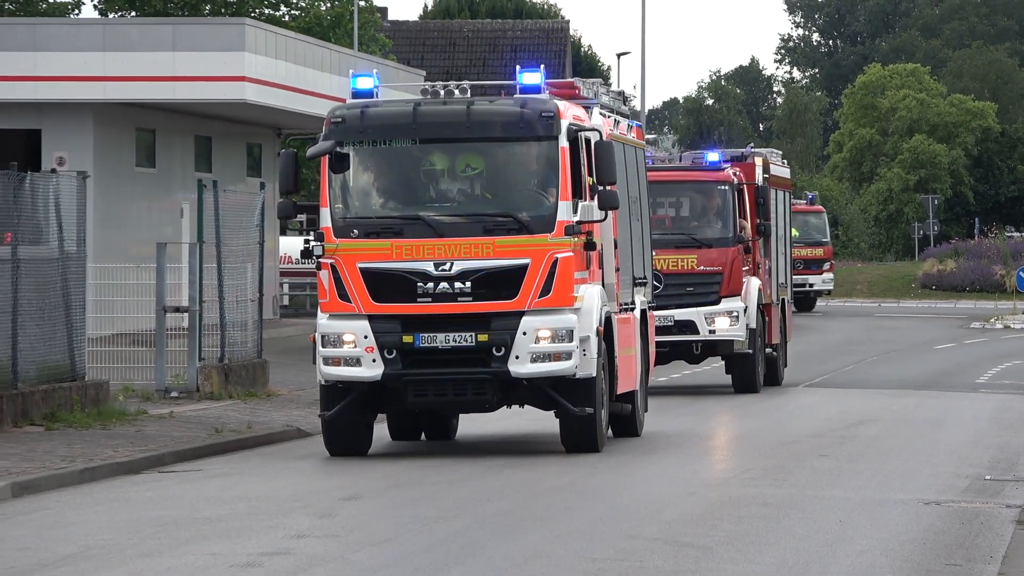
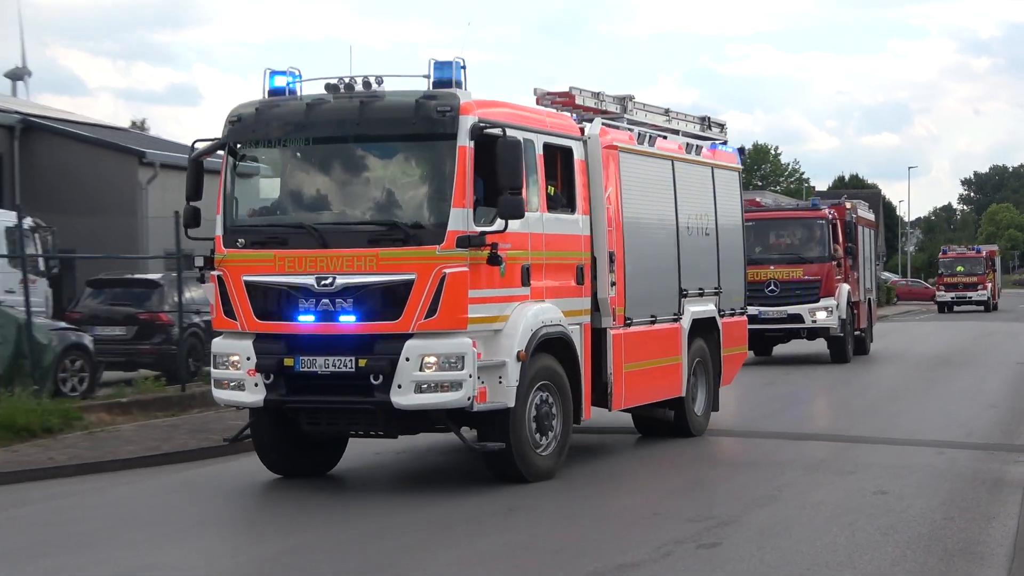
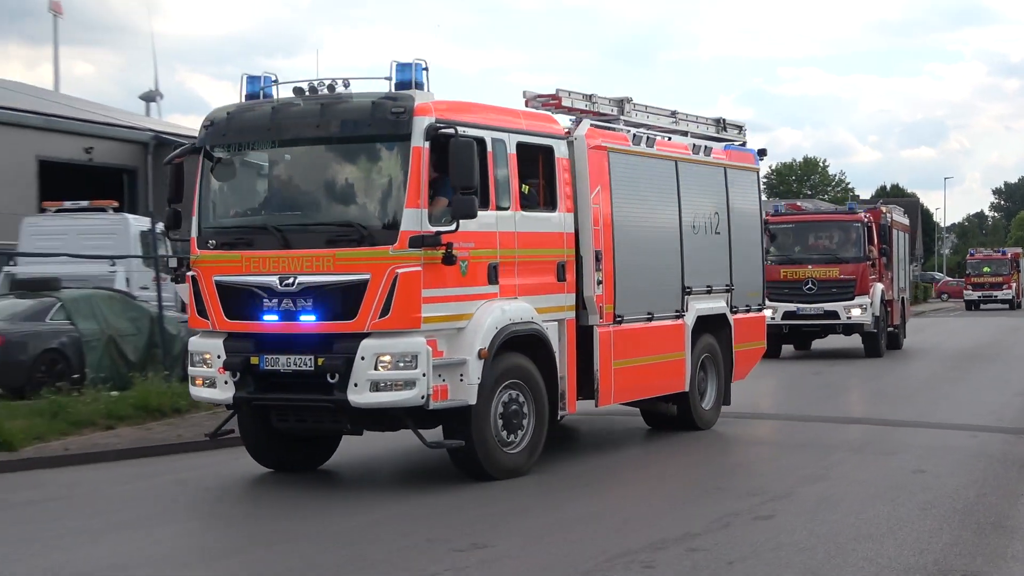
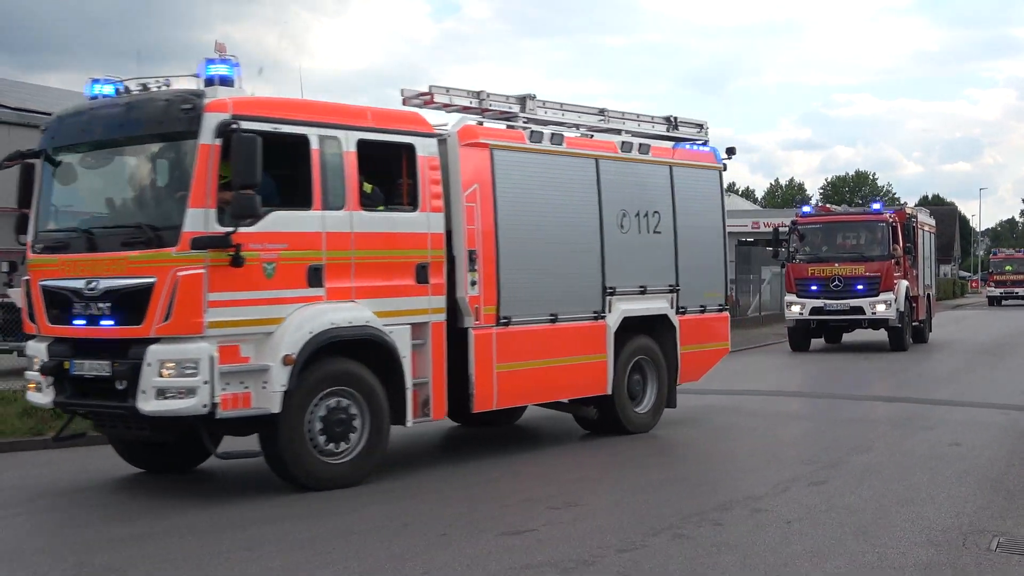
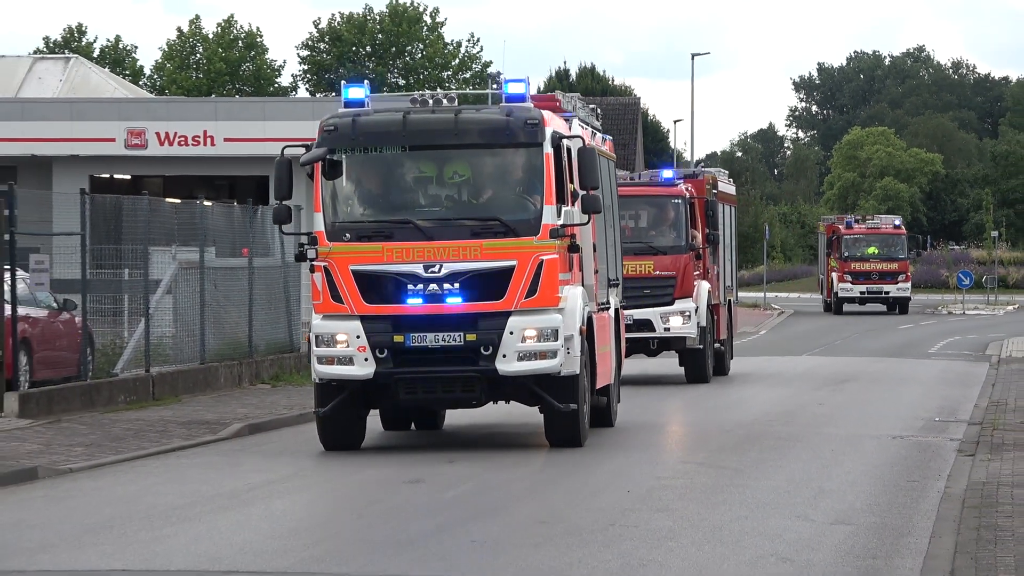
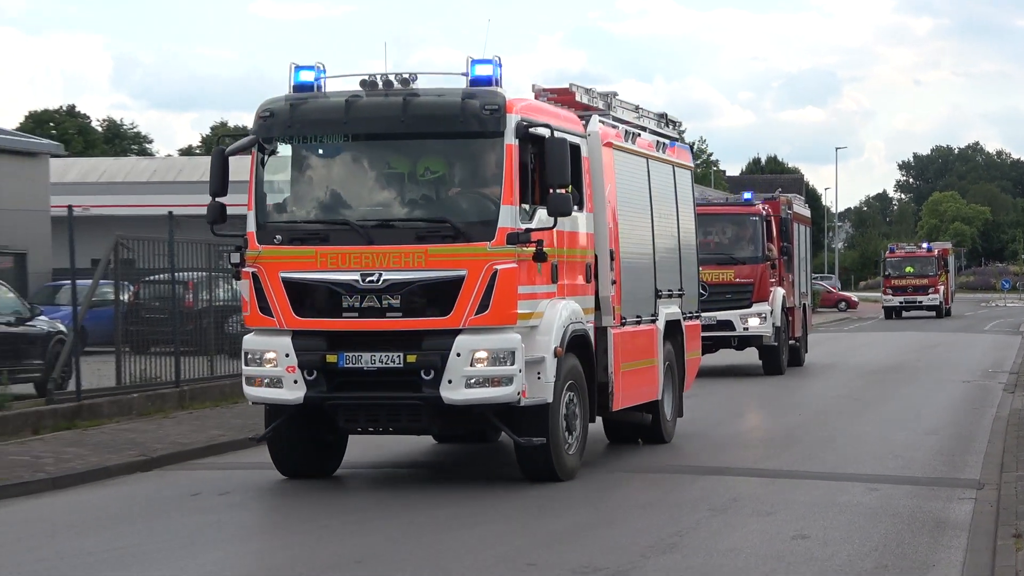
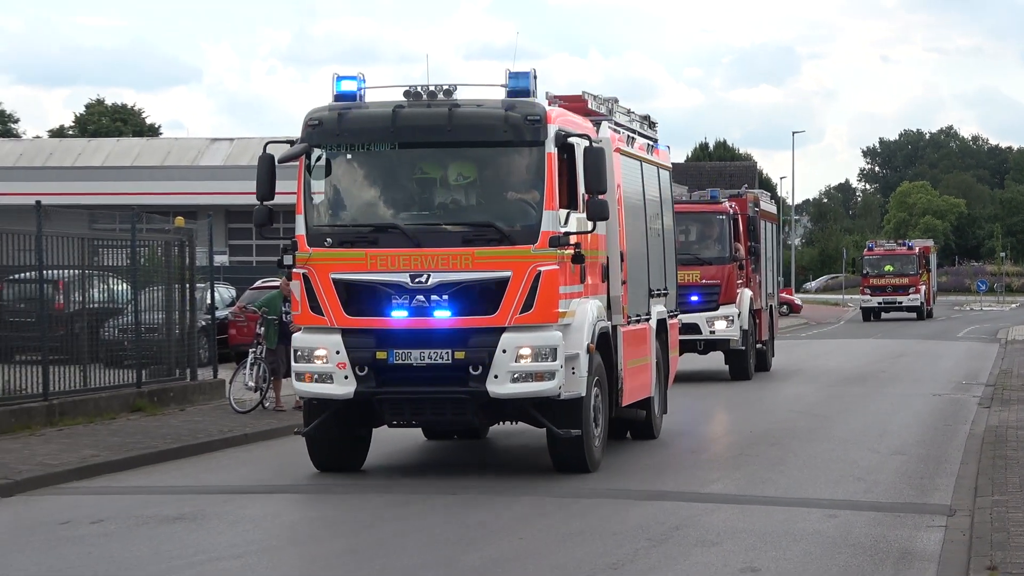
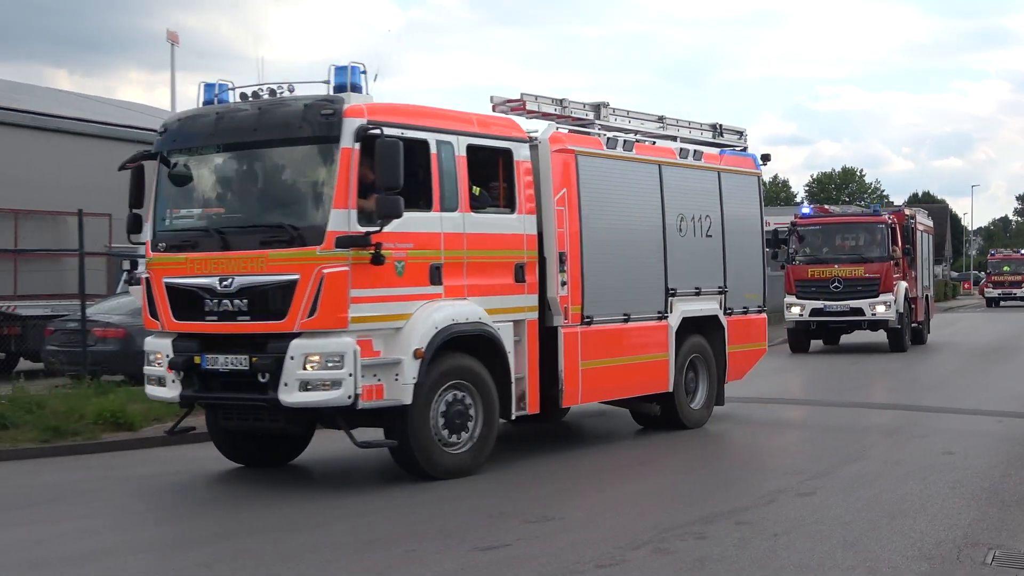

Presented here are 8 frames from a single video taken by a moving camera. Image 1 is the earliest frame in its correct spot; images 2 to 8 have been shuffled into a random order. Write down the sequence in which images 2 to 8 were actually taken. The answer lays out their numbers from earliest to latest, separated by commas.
5, 7, 6, 2, 3, 8, 4
